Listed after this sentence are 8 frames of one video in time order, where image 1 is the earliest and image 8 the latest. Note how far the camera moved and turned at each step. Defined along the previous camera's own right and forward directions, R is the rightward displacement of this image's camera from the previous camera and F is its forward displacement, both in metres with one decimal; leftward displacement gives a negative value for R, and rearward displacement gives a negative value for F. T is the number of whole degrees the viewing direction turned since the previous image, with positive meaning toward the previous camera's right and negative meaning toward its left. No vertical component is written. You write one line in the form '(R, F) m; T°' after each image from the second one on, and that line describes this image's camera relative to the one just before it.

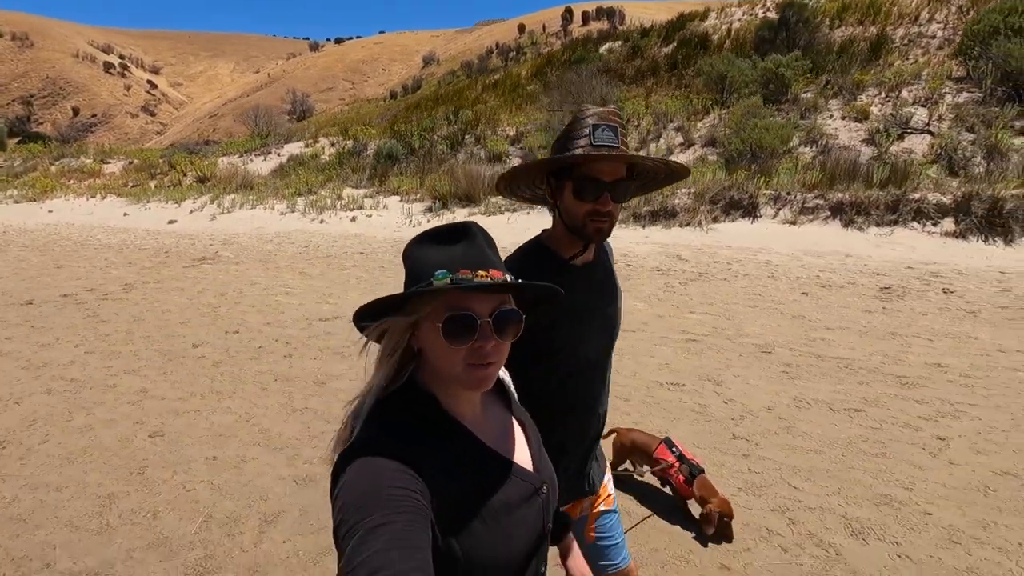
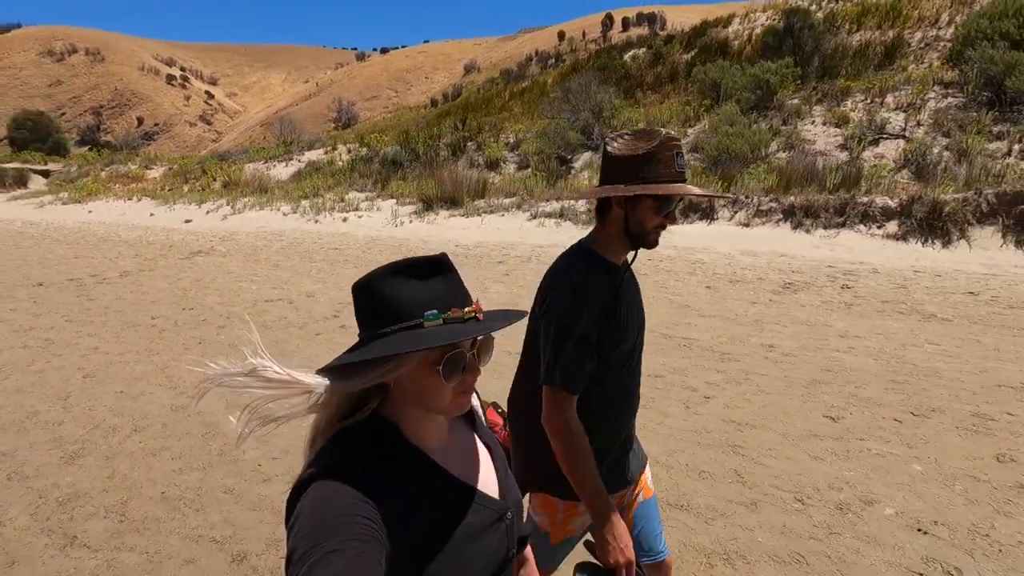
(+1.5, -0.7) m; -4°
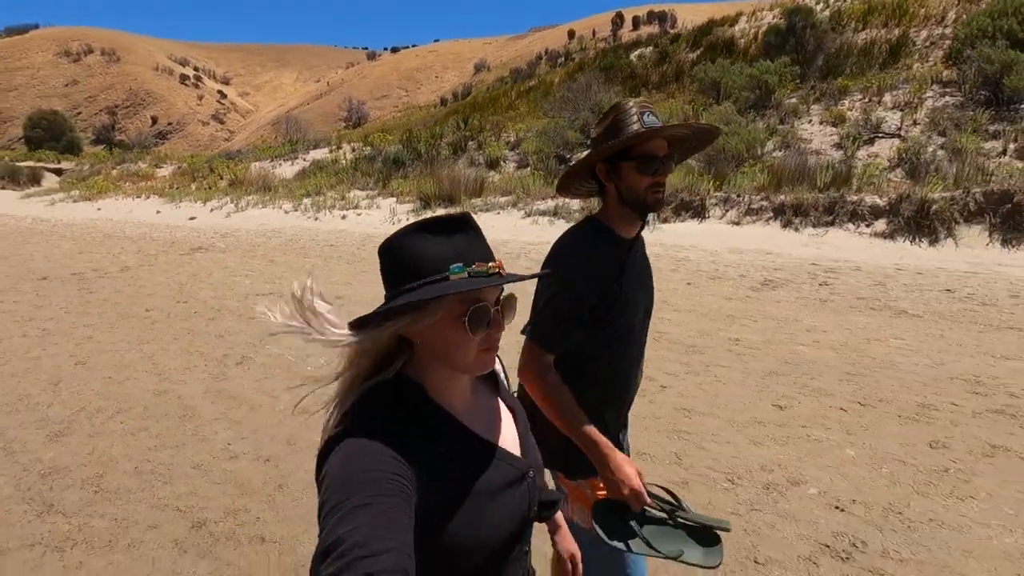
(+0.3, -0.2) m; -1°
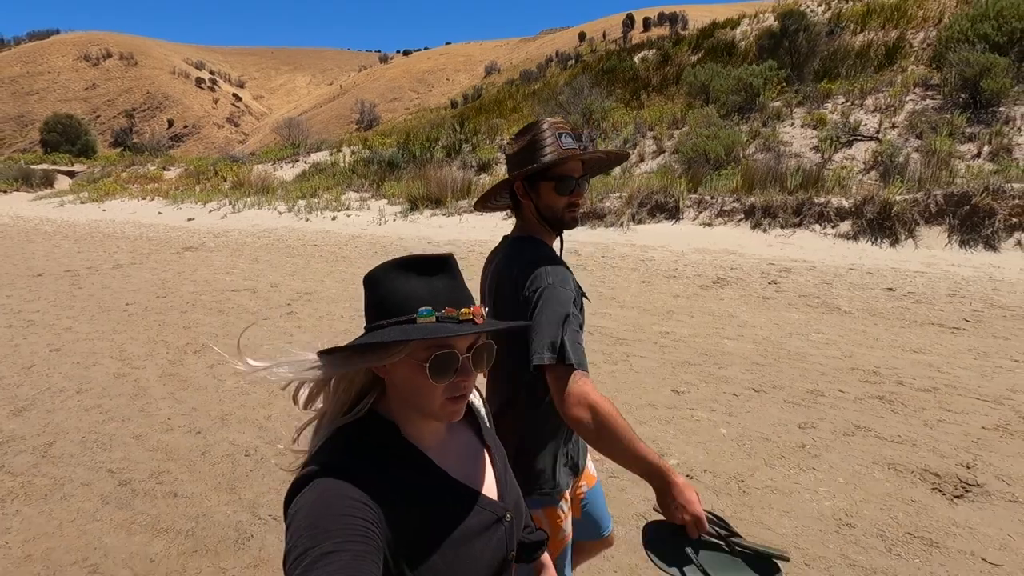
(+0.7, -0.4) m; -1°
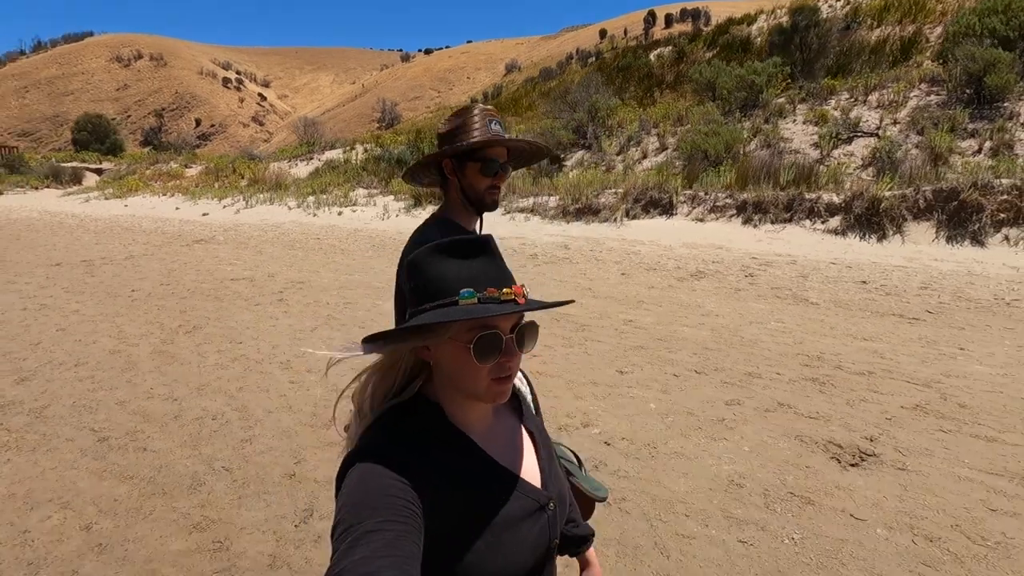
(+0.5, -0.3) m; -2°
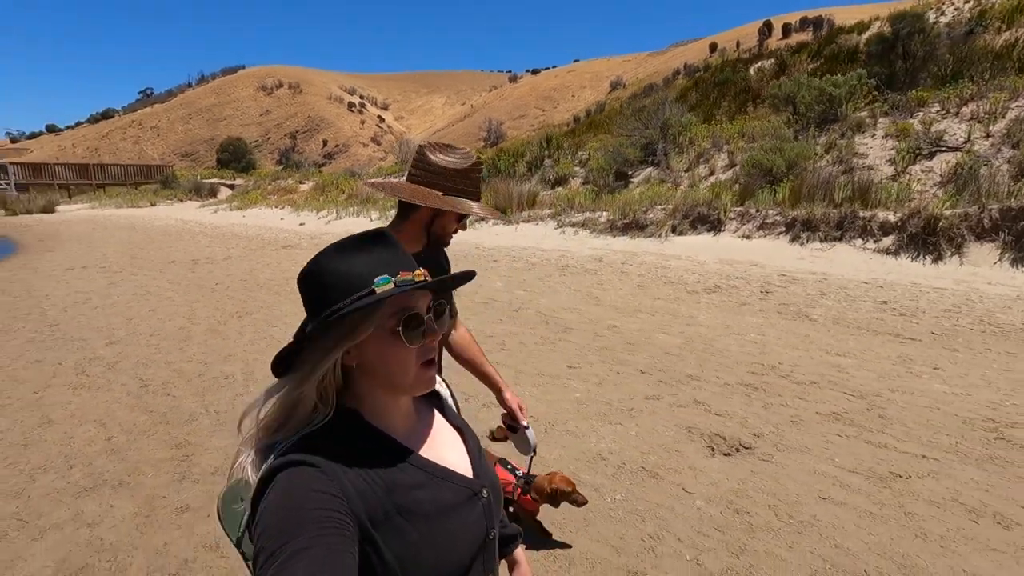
(+1.2, -0.5) m; -11°
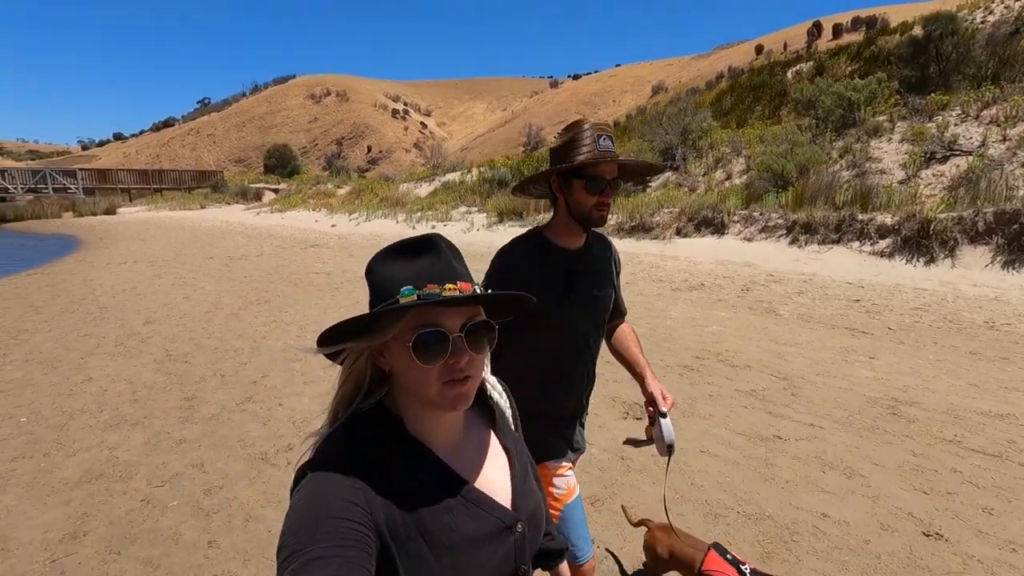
(+0.7, -0.6) m; -4°
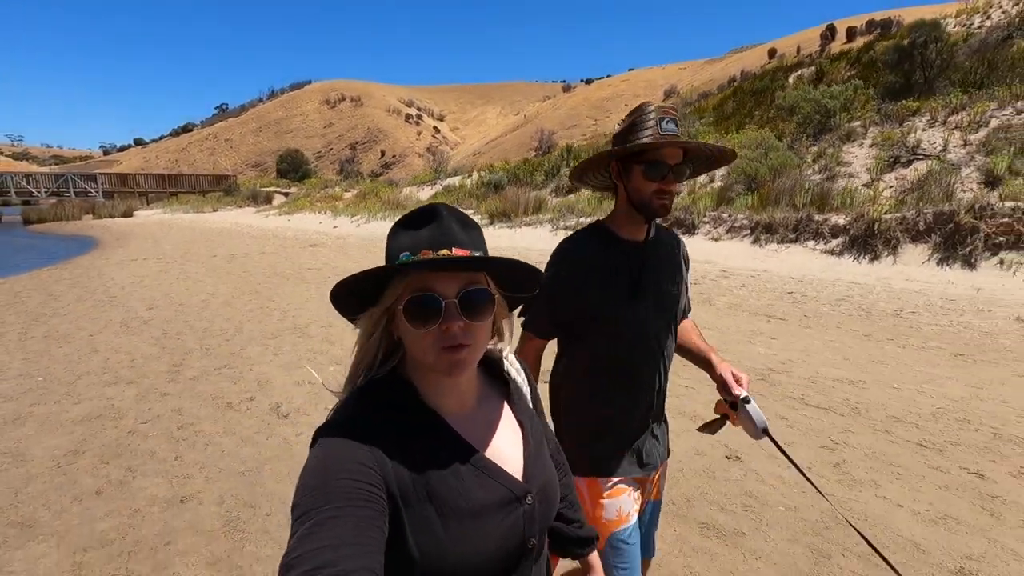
(+0.7, -0.8) m; -1°
